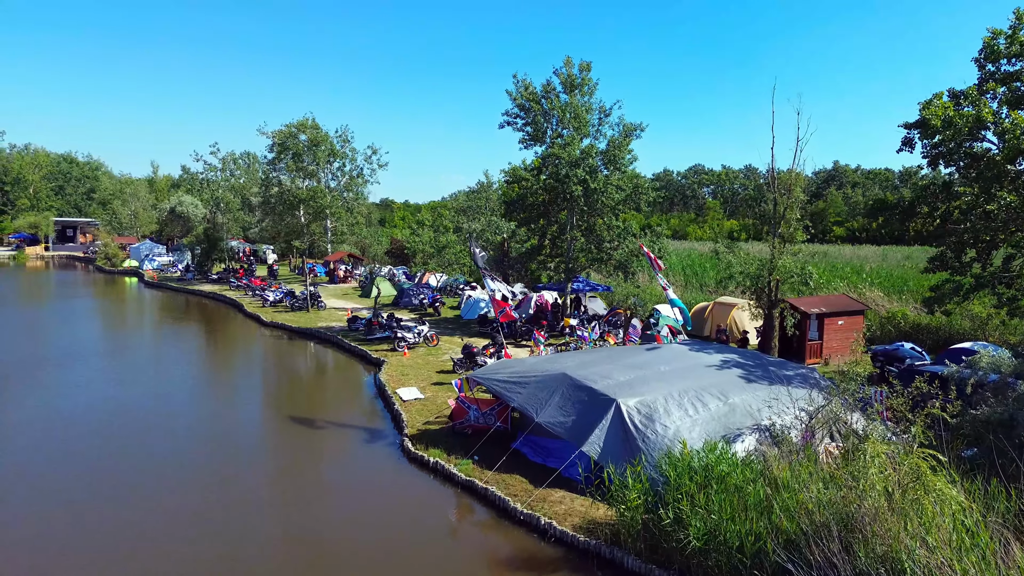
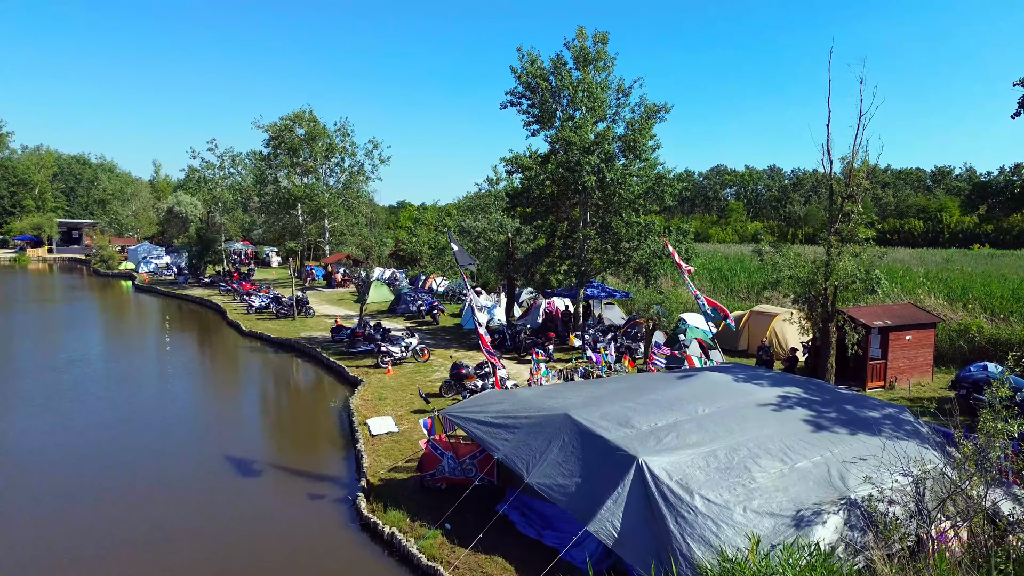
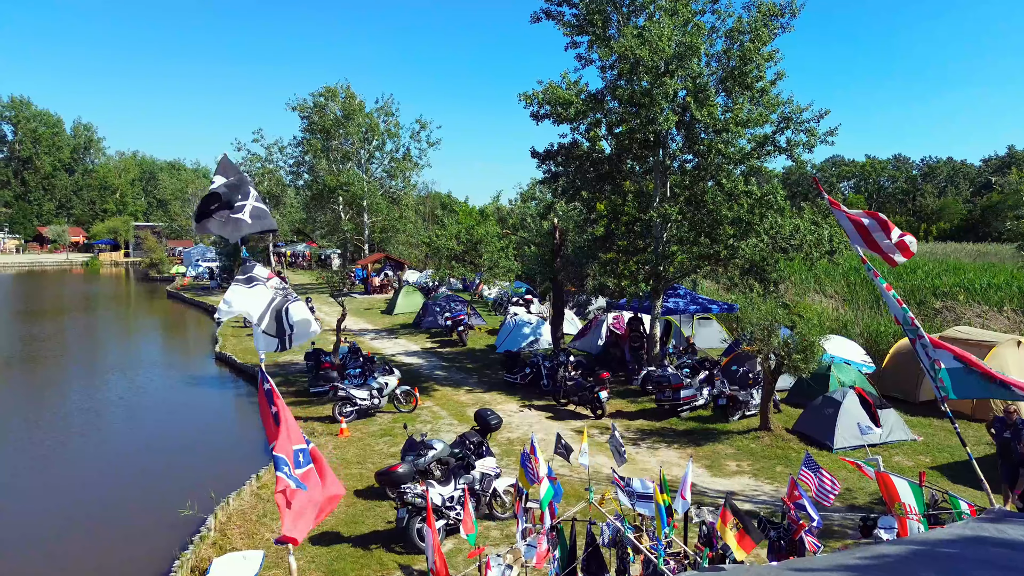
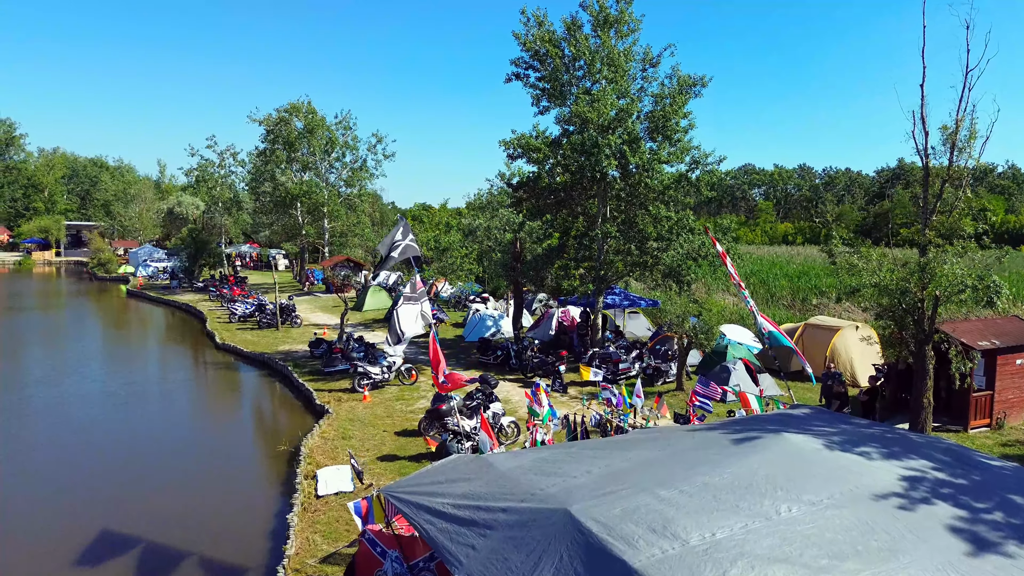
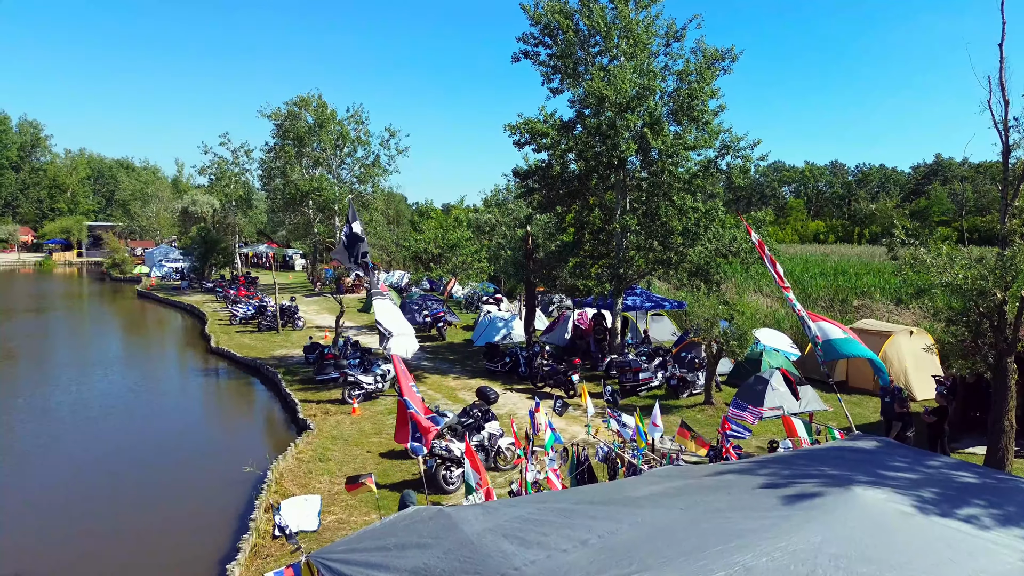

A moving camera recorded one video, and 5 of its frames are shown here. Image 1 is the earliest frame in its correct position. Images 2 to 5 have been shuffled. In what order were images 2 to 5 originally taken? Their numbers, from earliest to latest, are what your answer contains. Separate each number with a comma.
2, 4, 5, 3
